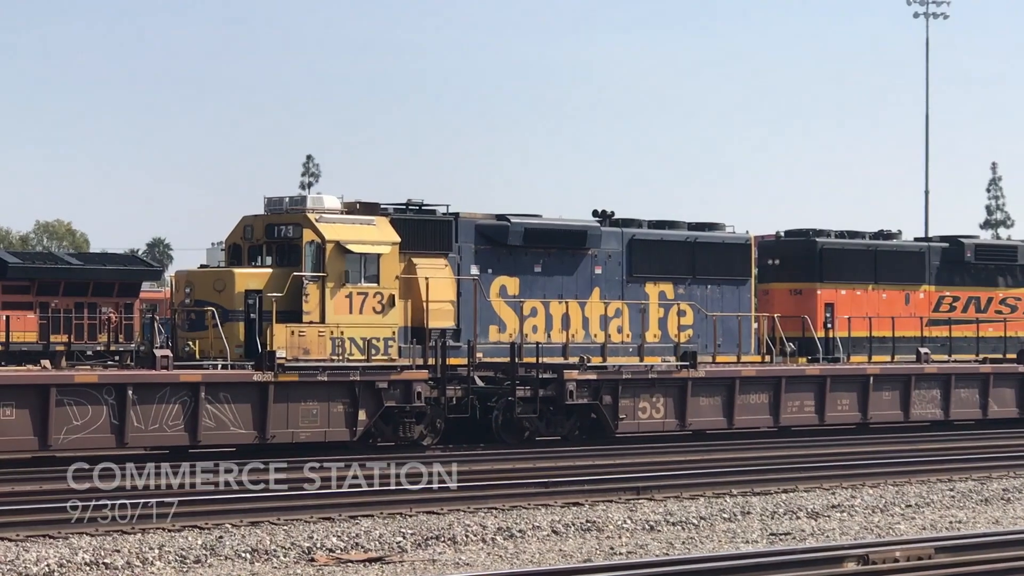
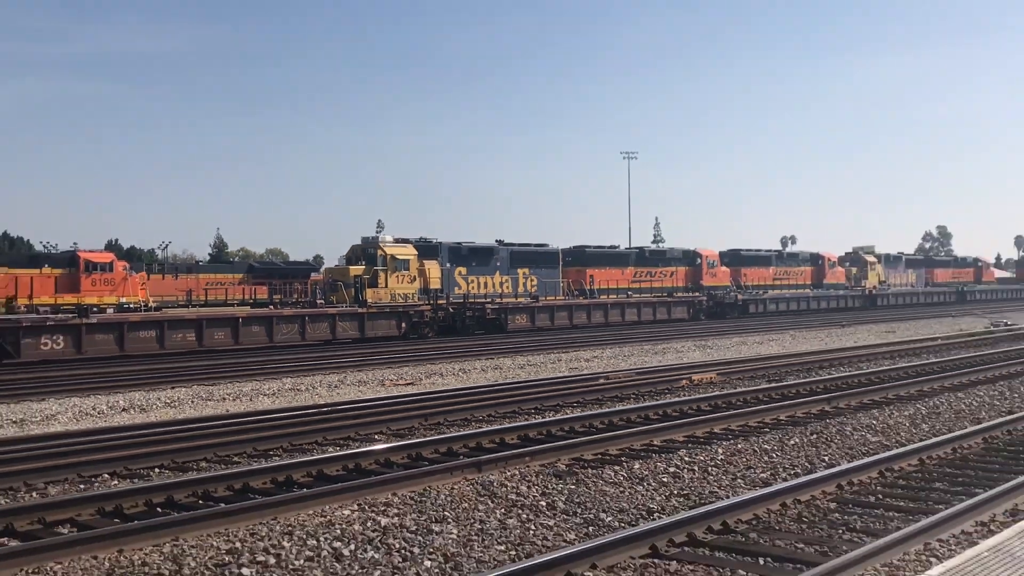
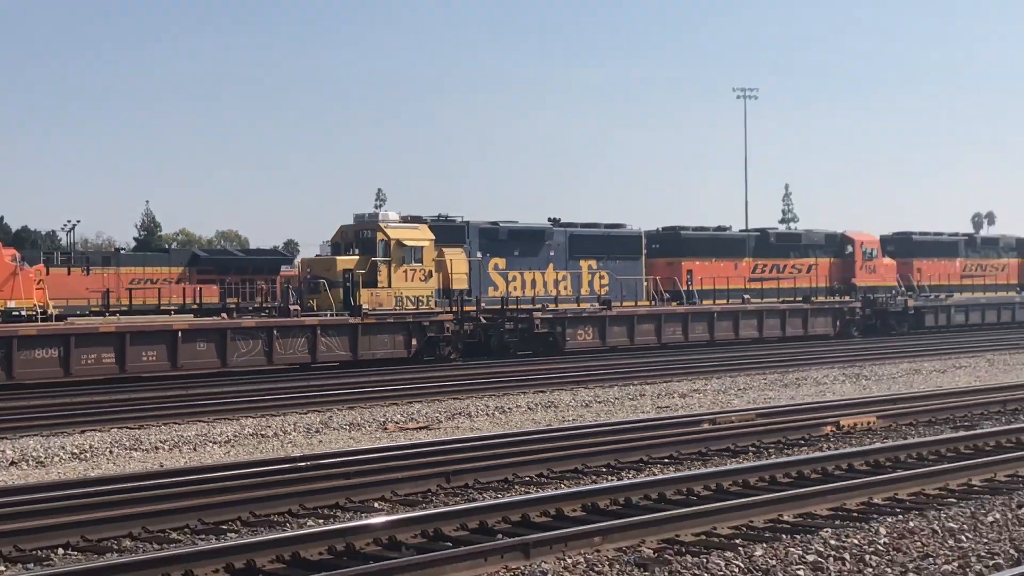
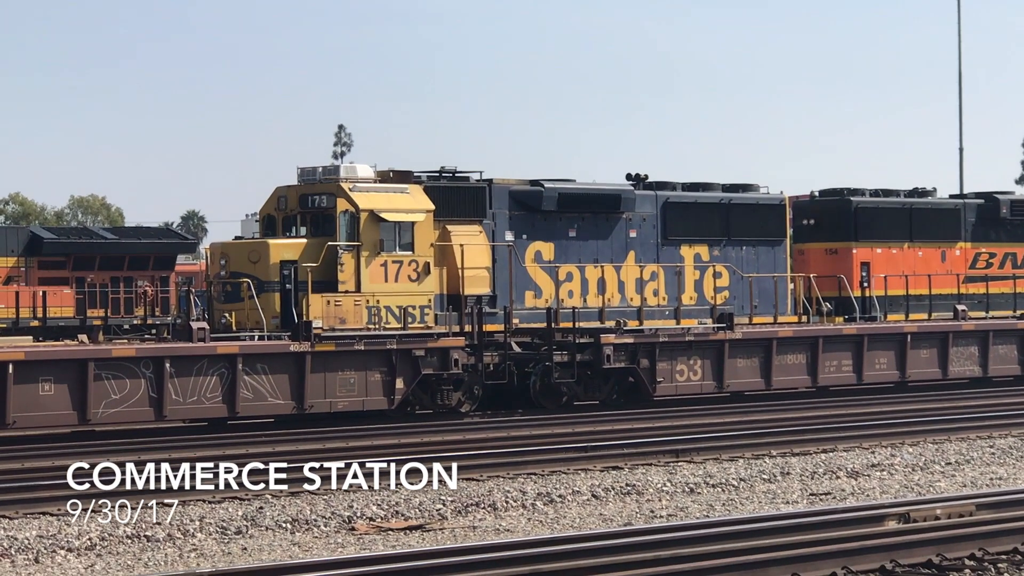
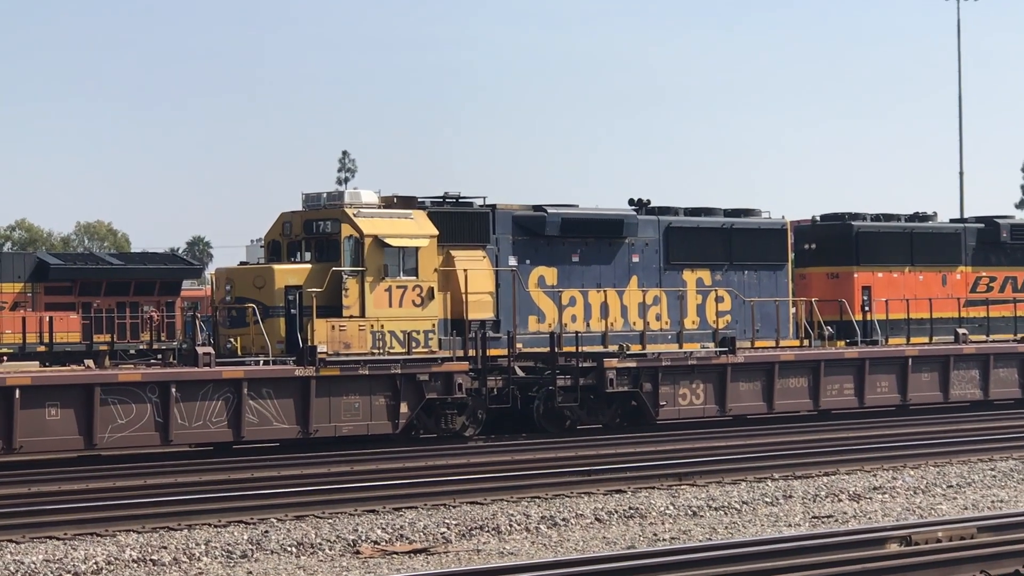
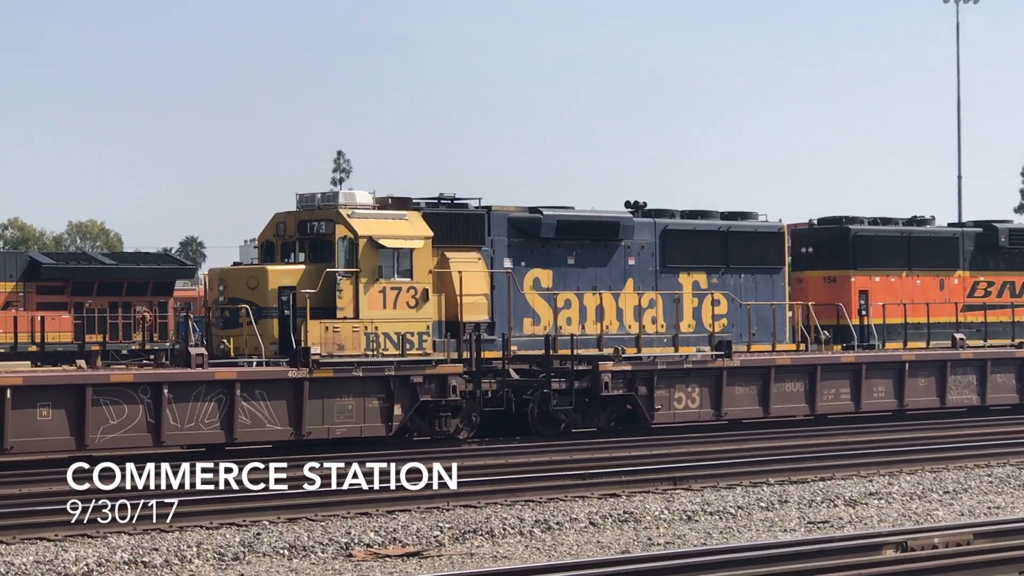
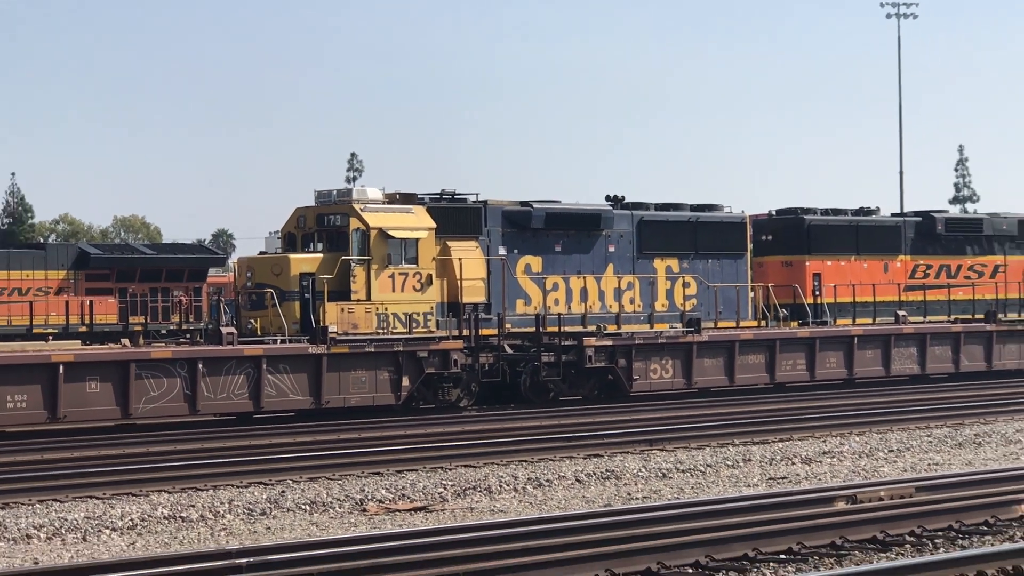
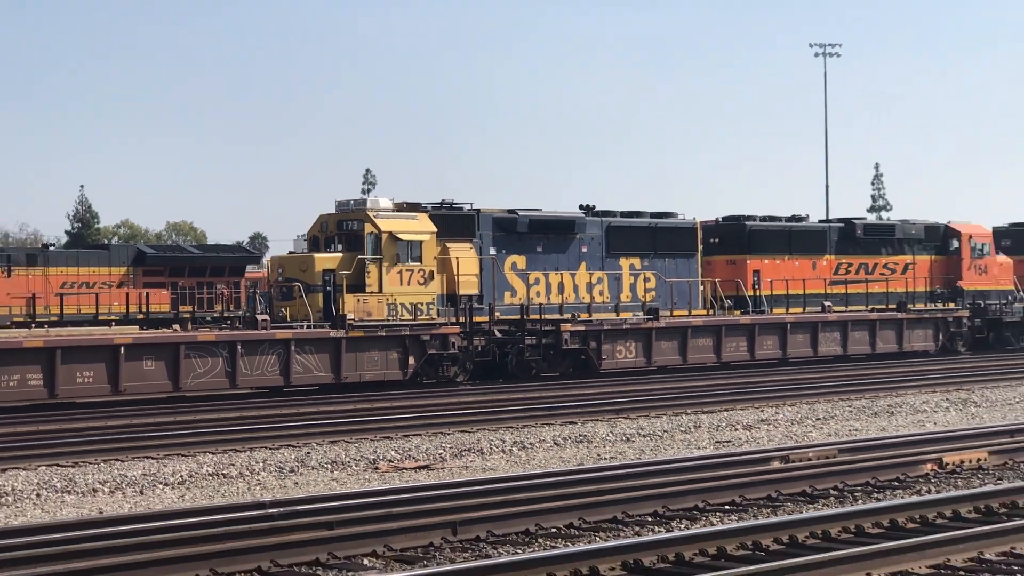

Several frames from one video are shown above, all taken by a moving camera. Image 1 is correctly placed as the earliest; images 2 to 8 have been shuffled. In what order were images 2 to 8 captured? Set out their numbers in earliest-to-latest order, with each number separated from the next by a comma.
6, 4, 5, 7, 8, 3, 2
